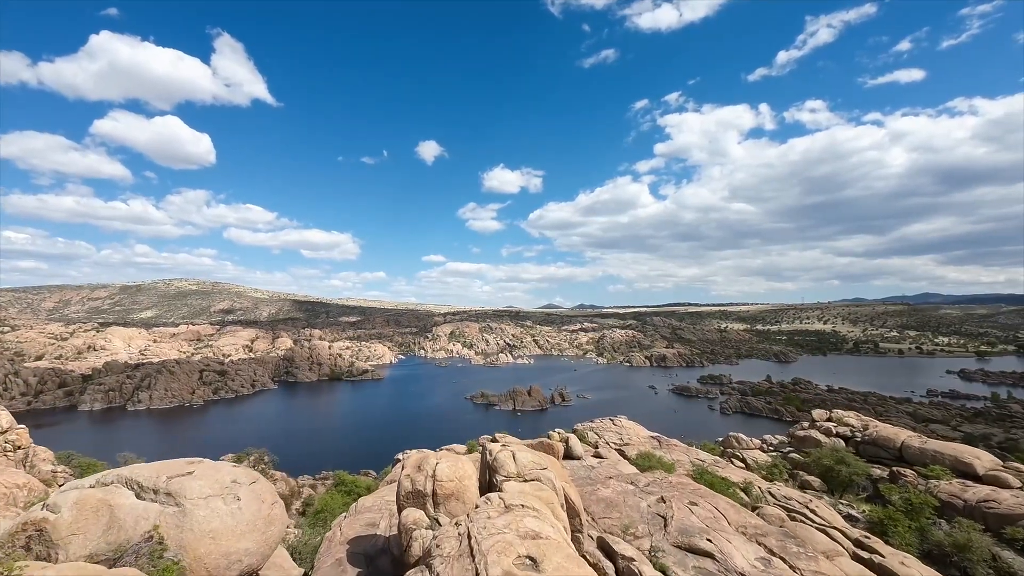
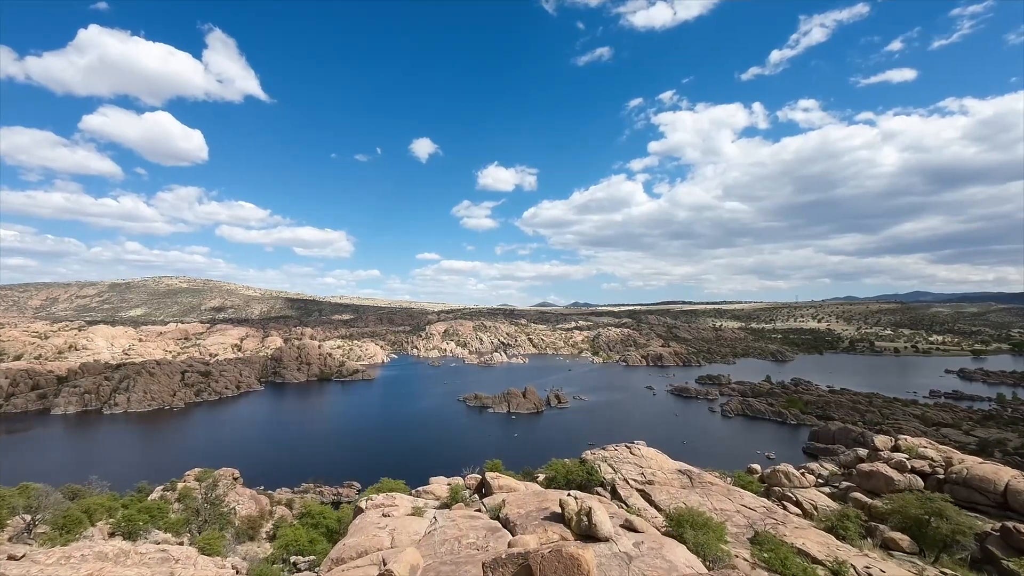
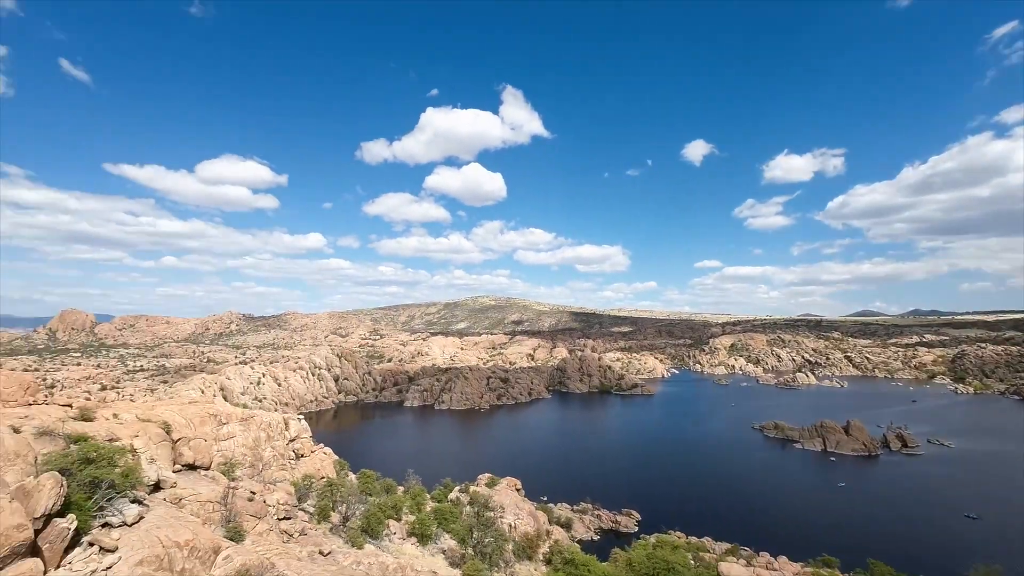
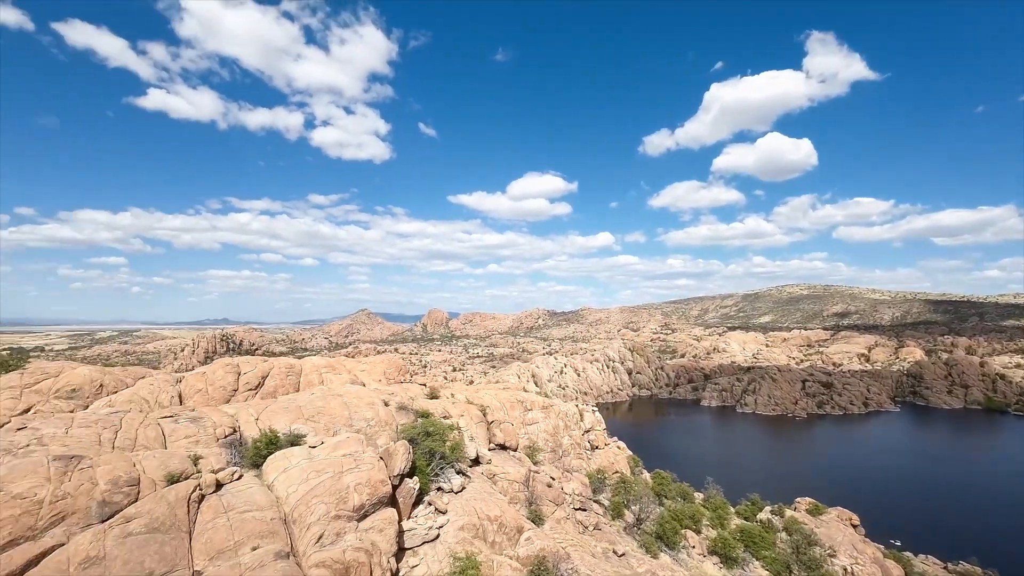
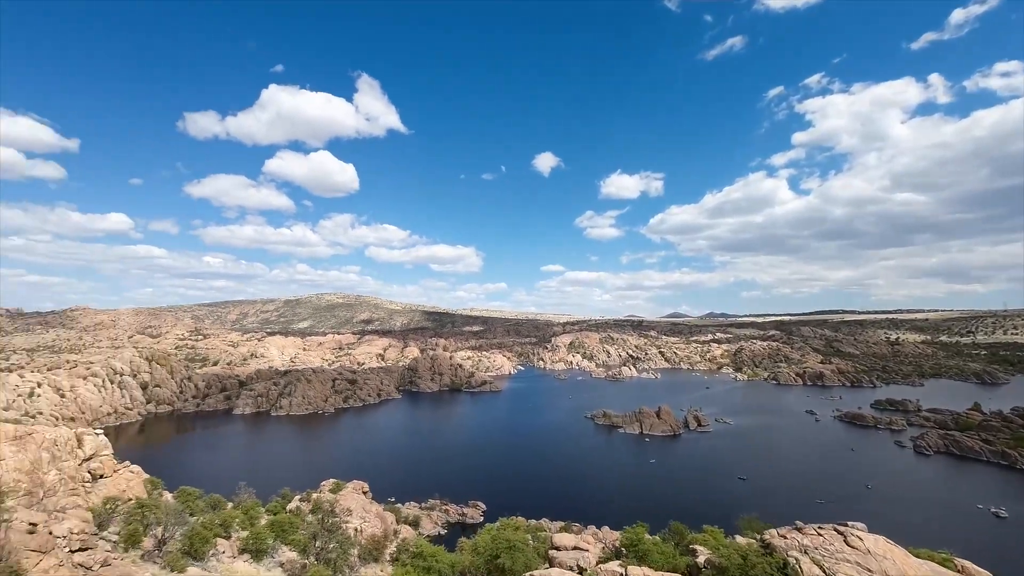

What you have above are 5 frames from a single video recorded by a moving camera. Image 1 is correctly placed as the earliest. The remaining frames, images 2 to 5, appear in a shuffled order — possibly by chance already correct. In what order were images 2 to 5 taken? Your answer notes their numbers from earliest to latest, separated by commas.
2, 5, 3, 4
